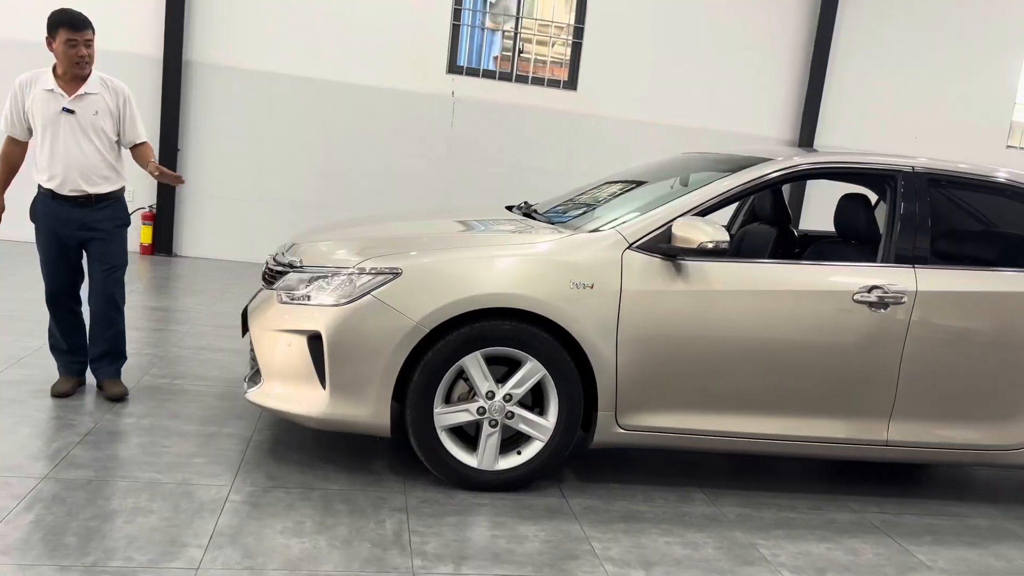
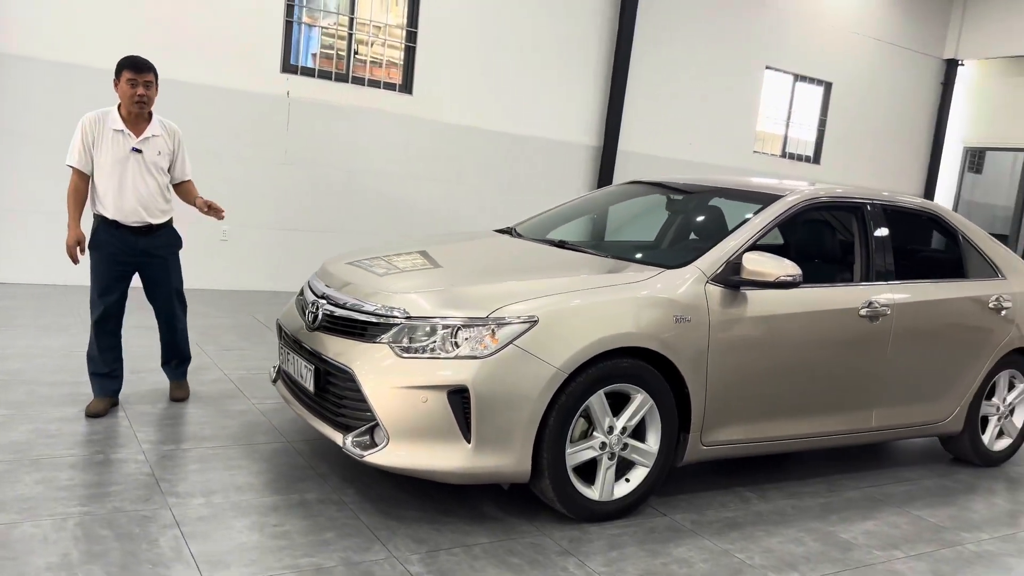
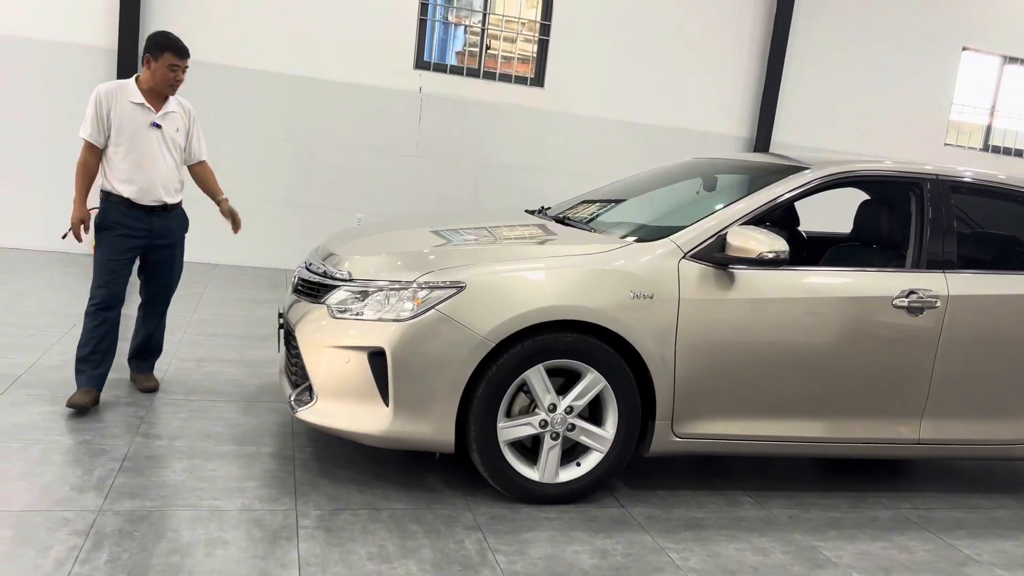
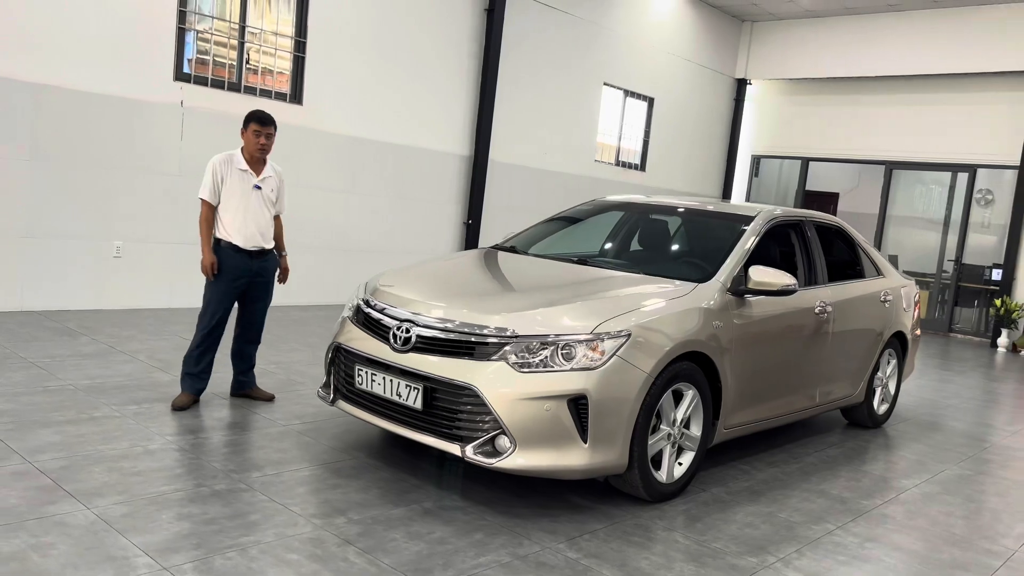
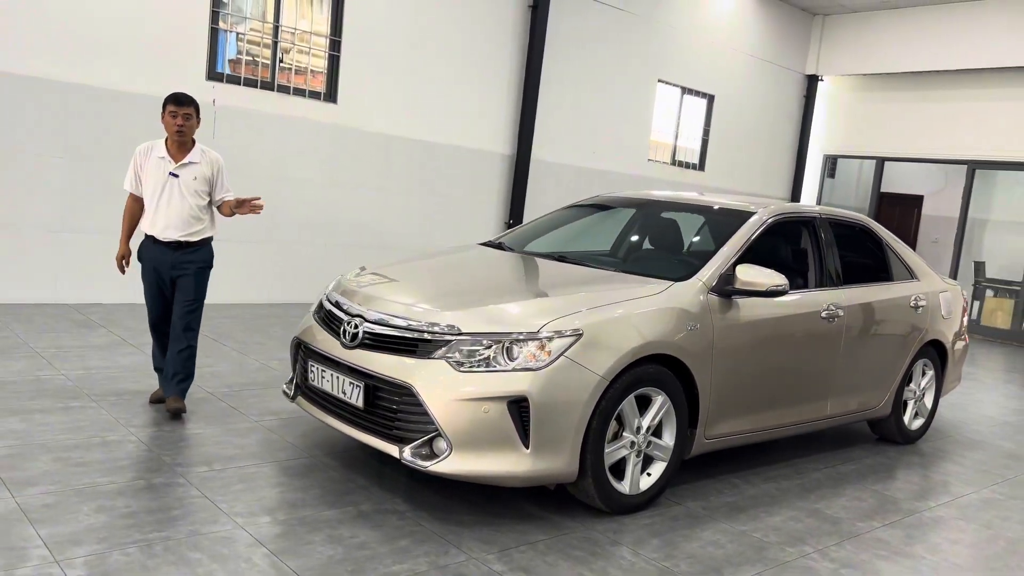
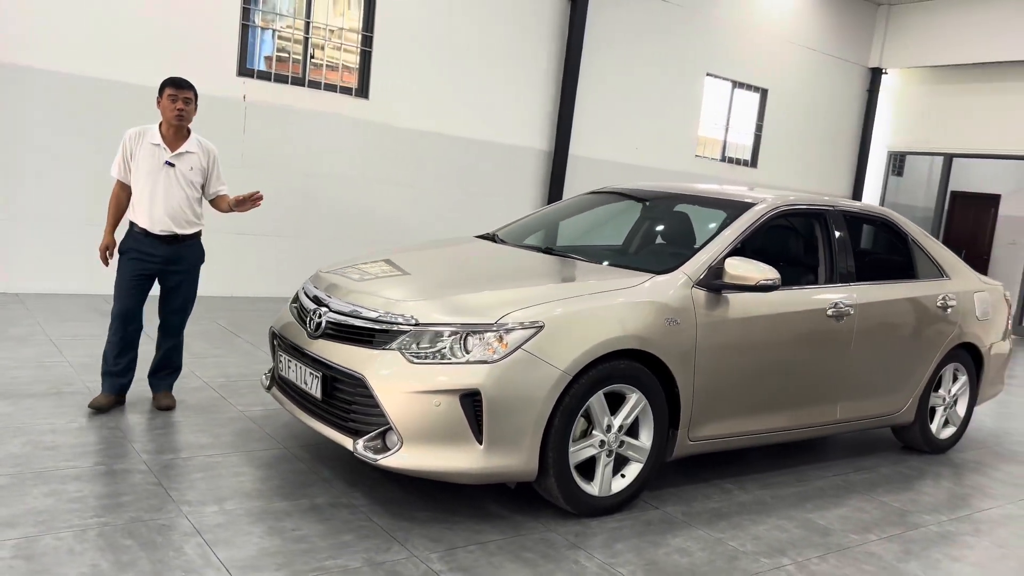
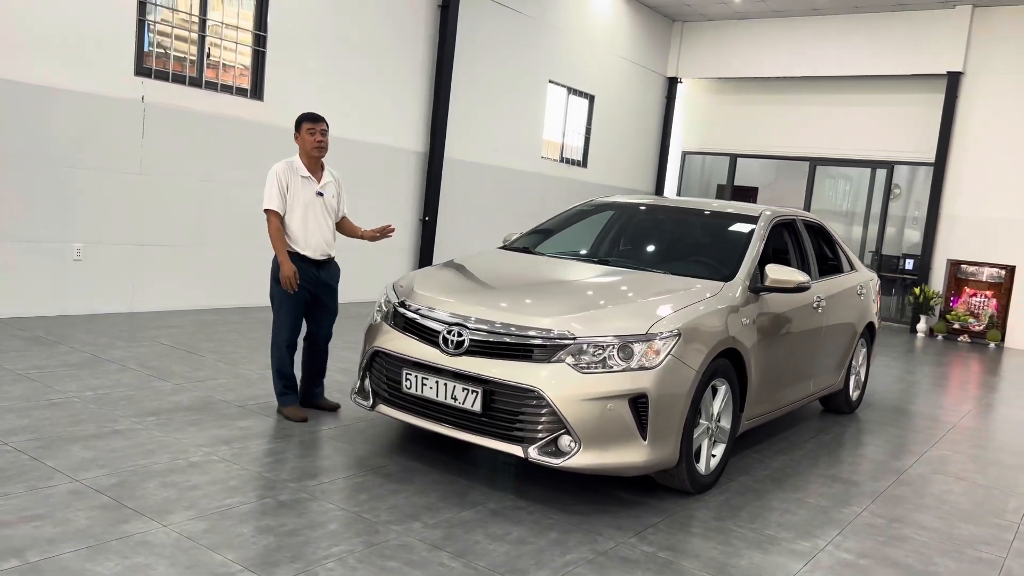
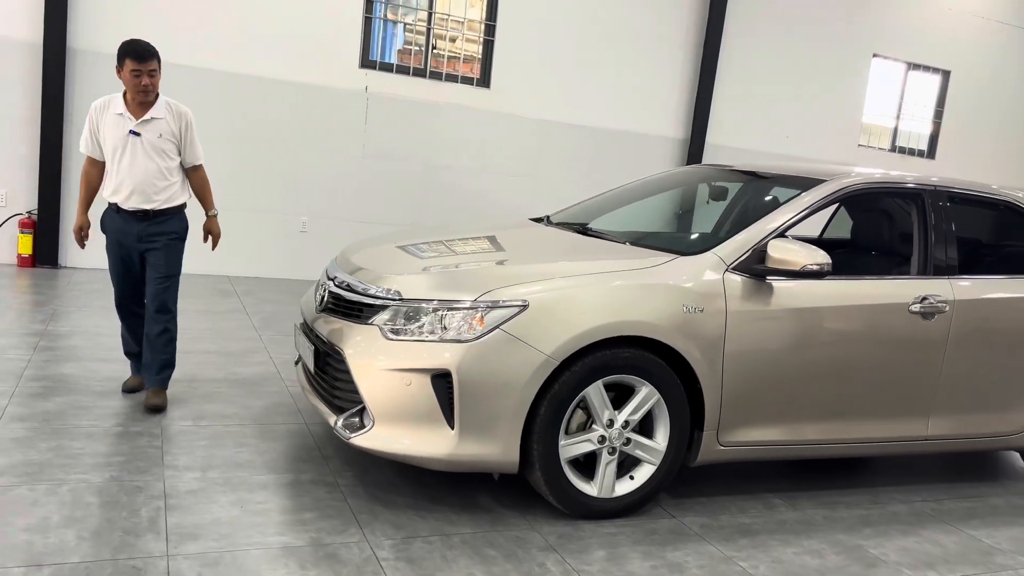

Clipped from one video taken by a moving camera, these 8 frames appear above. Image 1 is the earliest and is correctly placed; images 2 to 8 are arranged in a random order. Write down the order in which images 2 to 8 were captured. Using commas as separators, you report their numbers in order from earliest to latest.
3, 8, 2, 6, 5, 4, 7
